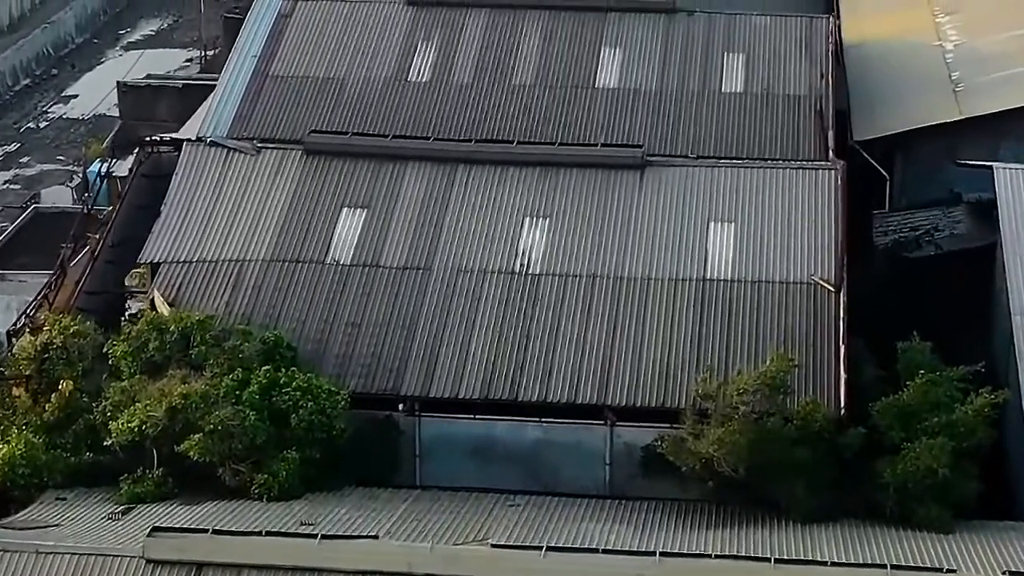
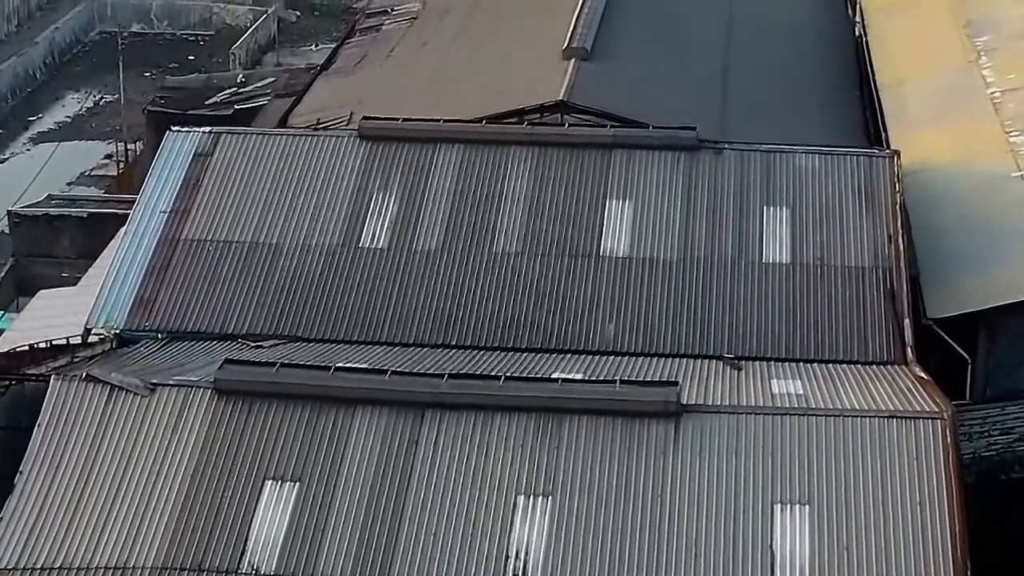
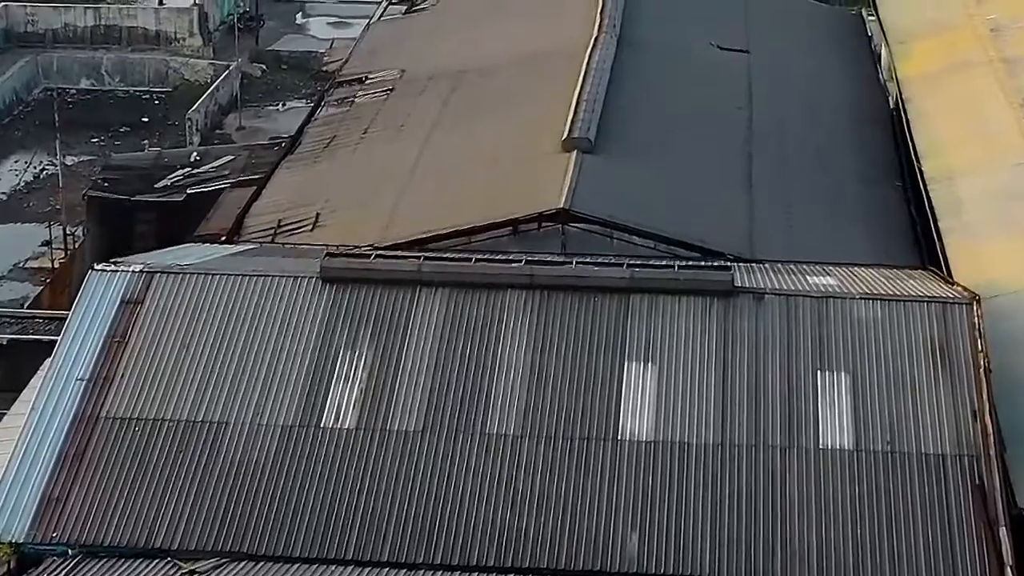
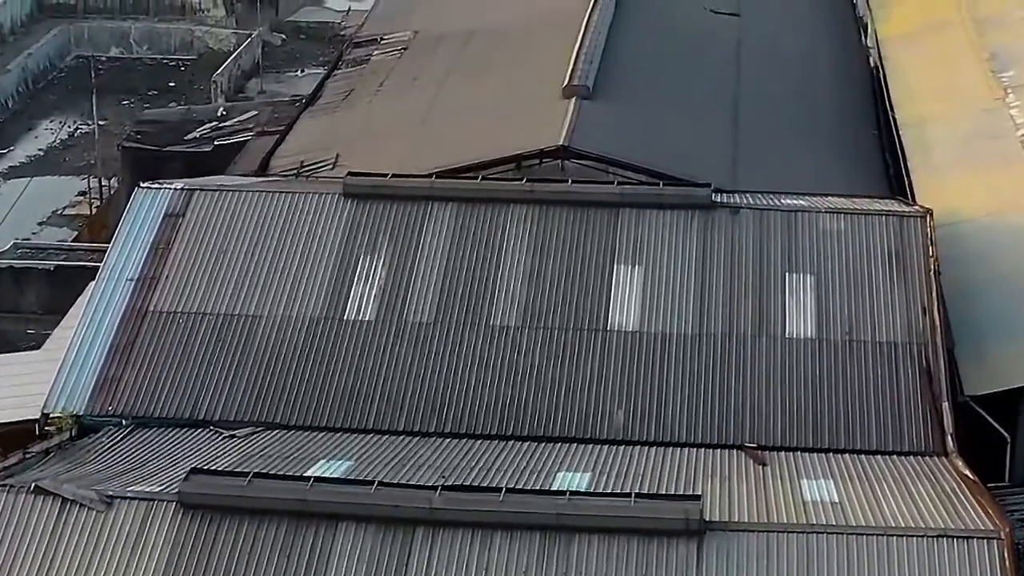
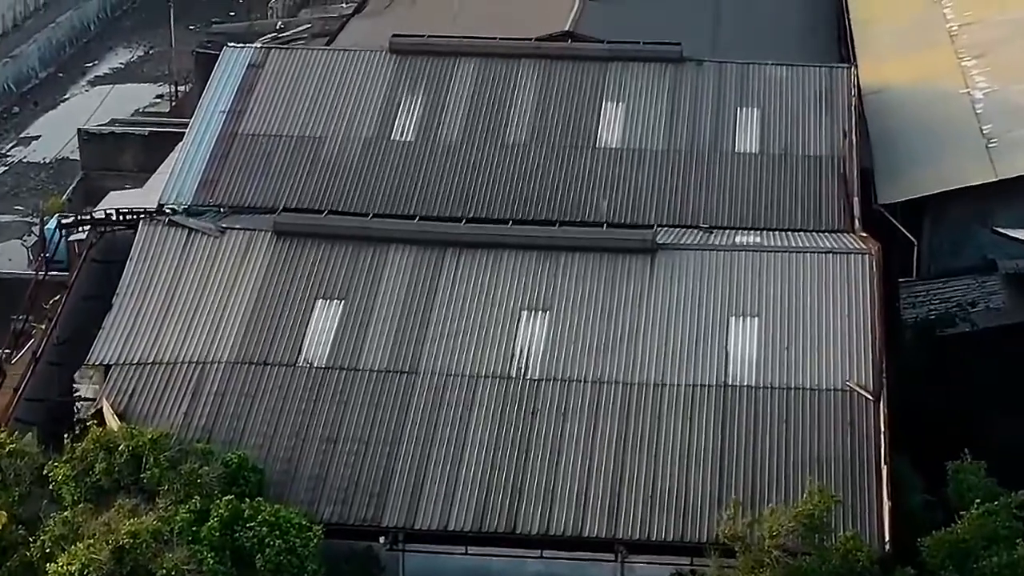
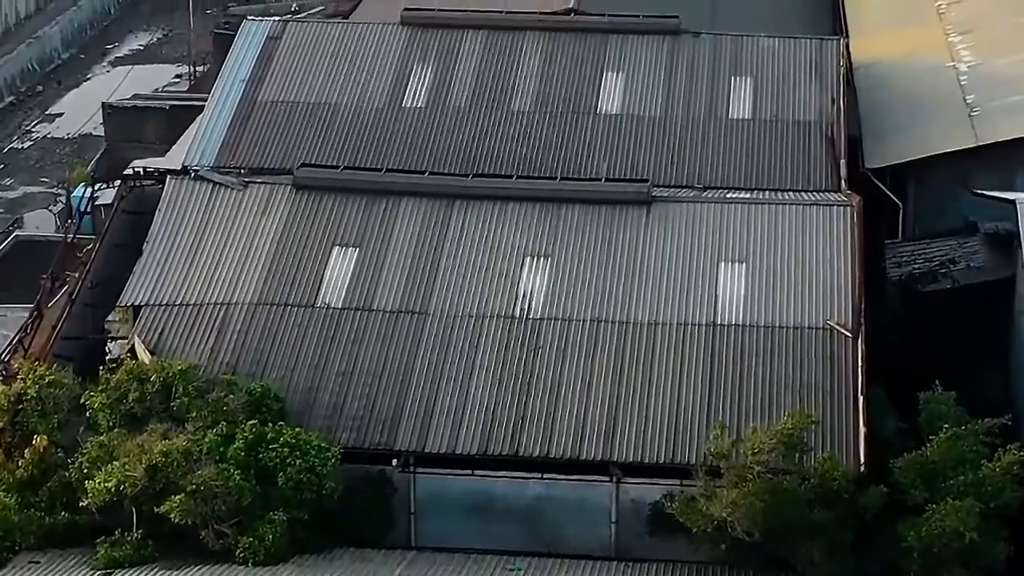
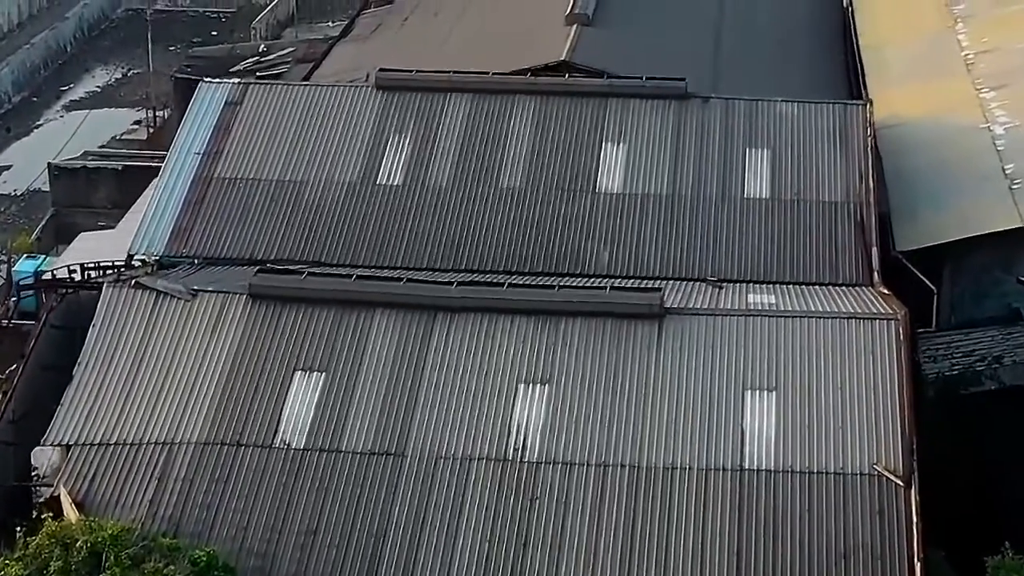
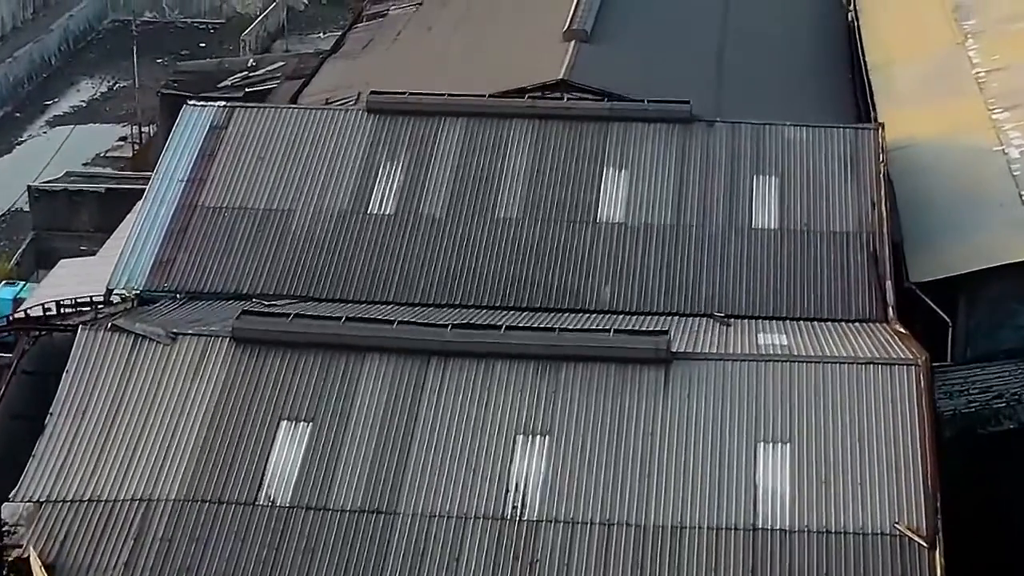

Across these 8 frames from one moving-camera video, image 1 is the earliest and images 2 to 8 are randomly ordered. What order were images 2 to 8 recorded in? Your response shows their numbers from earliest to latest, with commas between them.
6, 5, 7, 8, 2, 4, 3
